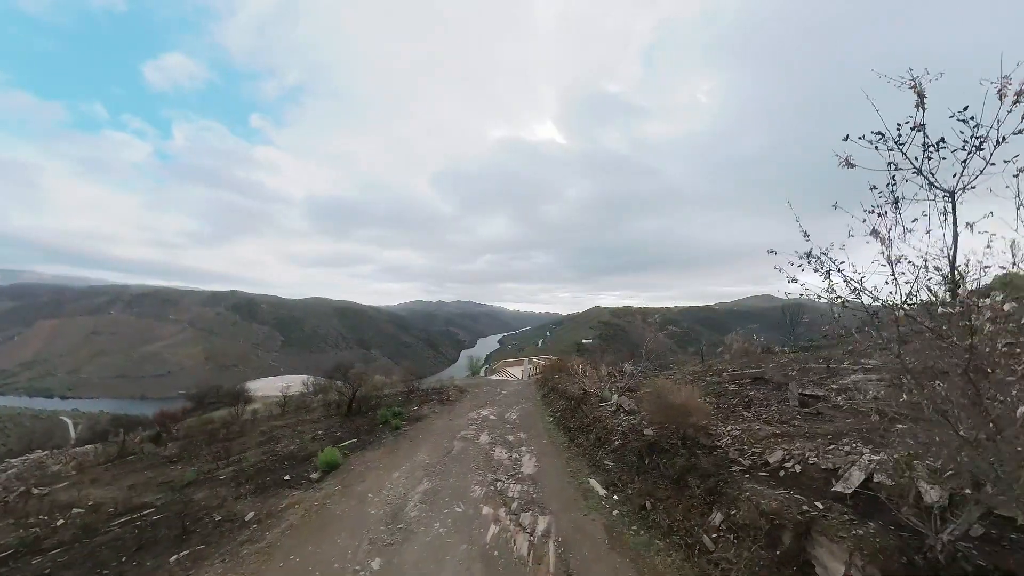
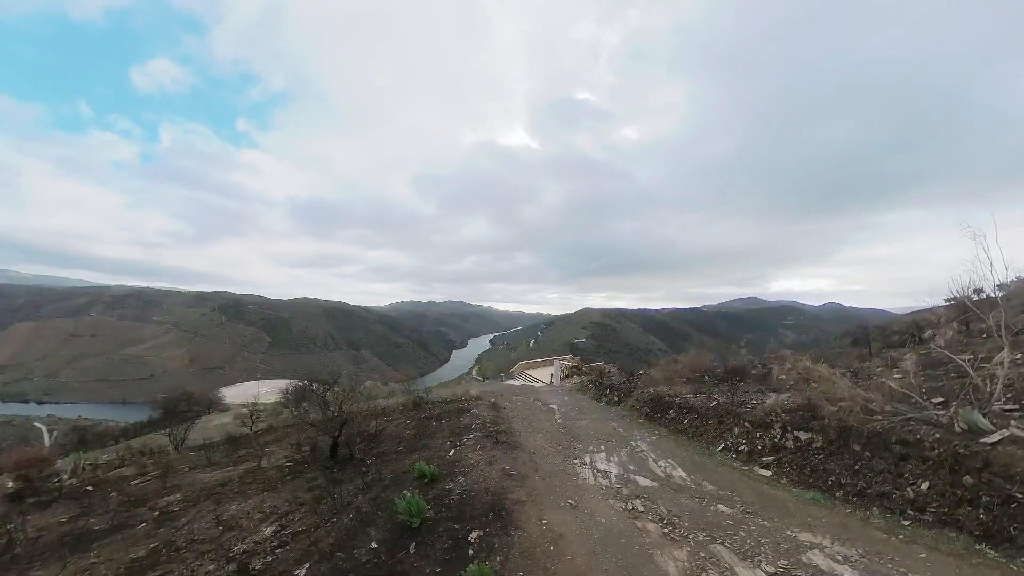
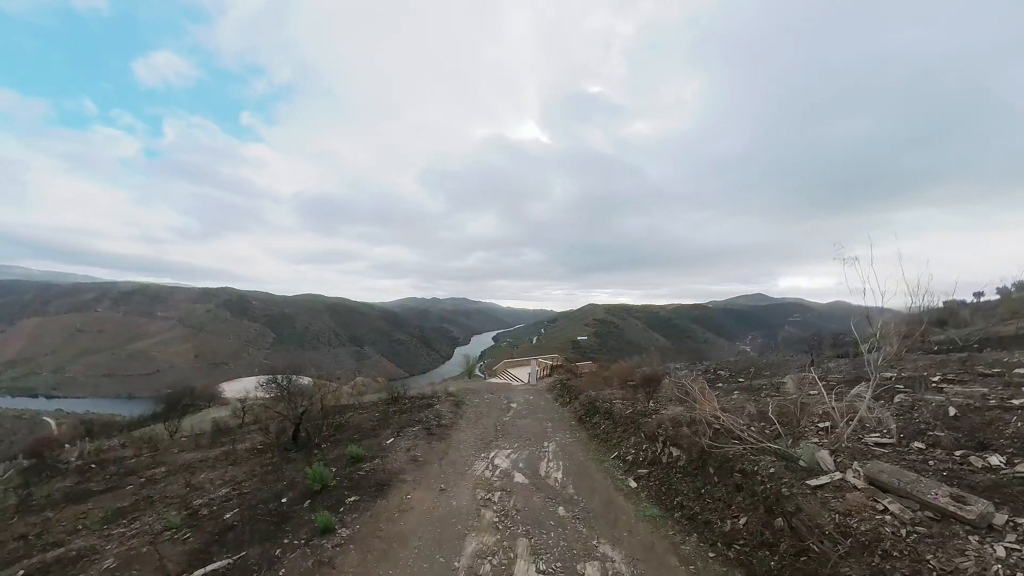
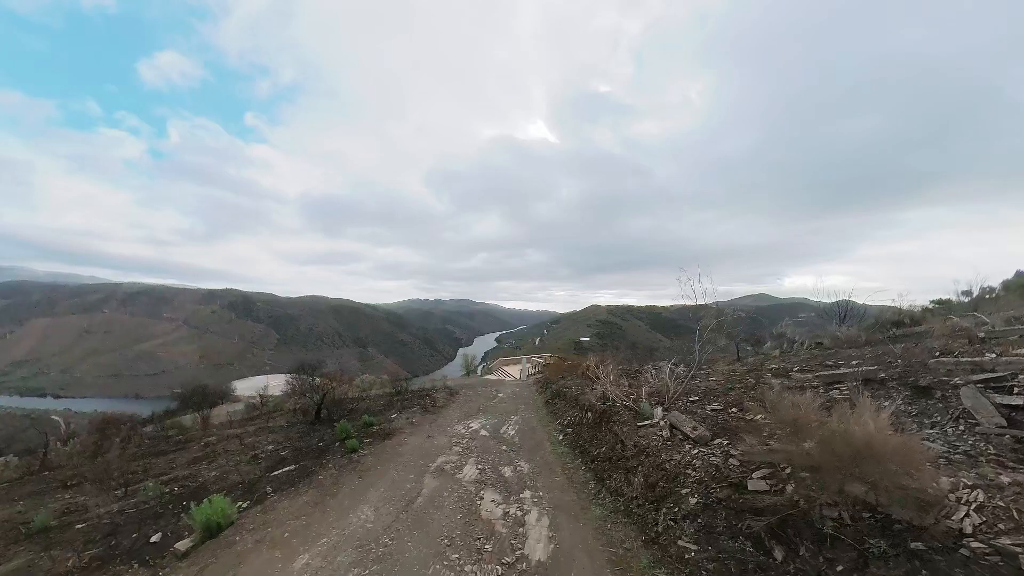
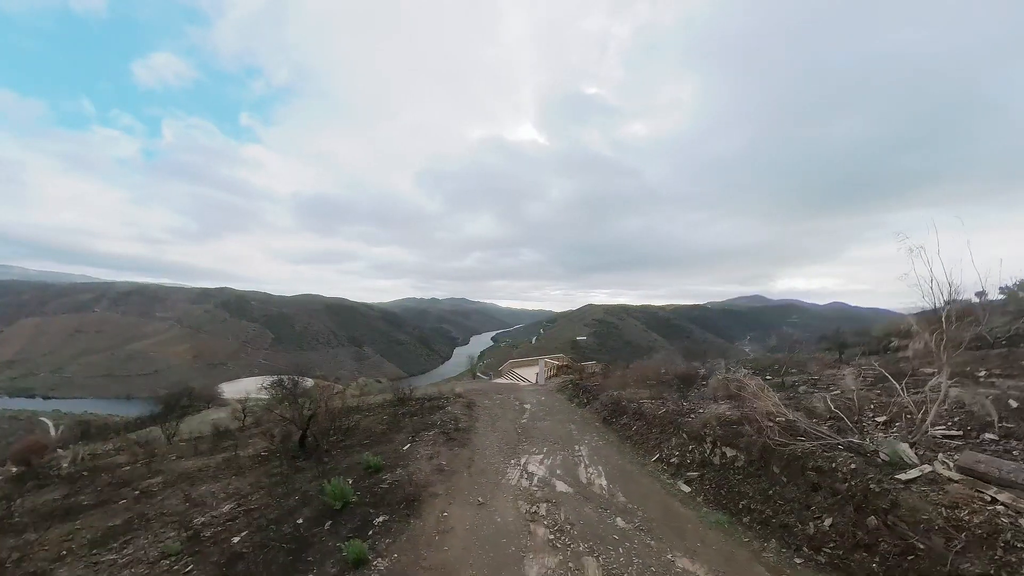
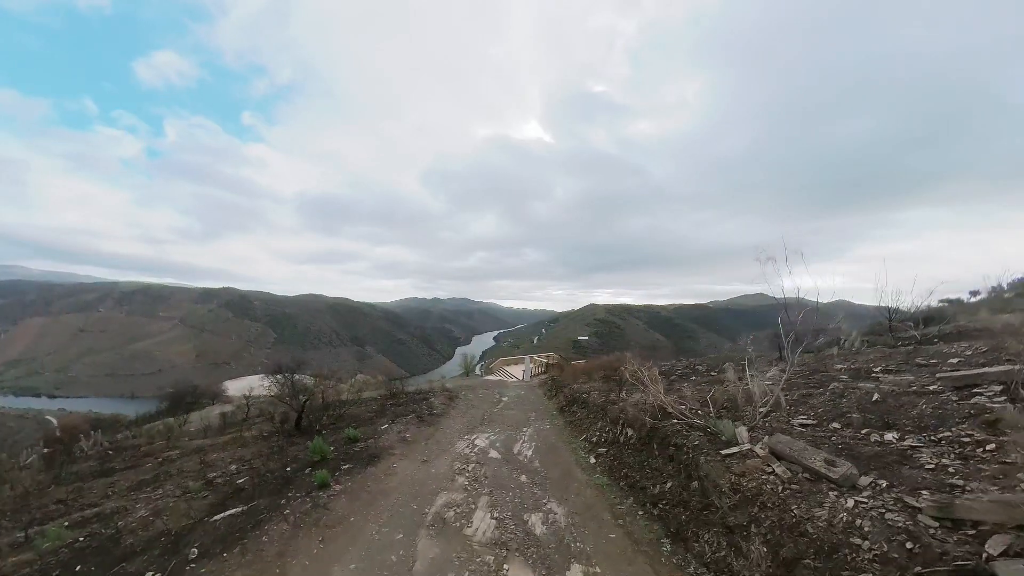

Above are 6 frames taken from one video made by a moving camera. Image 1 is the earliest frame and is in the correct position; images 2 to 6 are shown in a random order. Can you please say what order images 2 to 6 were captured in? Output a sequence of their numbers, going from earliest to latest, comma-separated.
4, 6, 3, 5, 2
